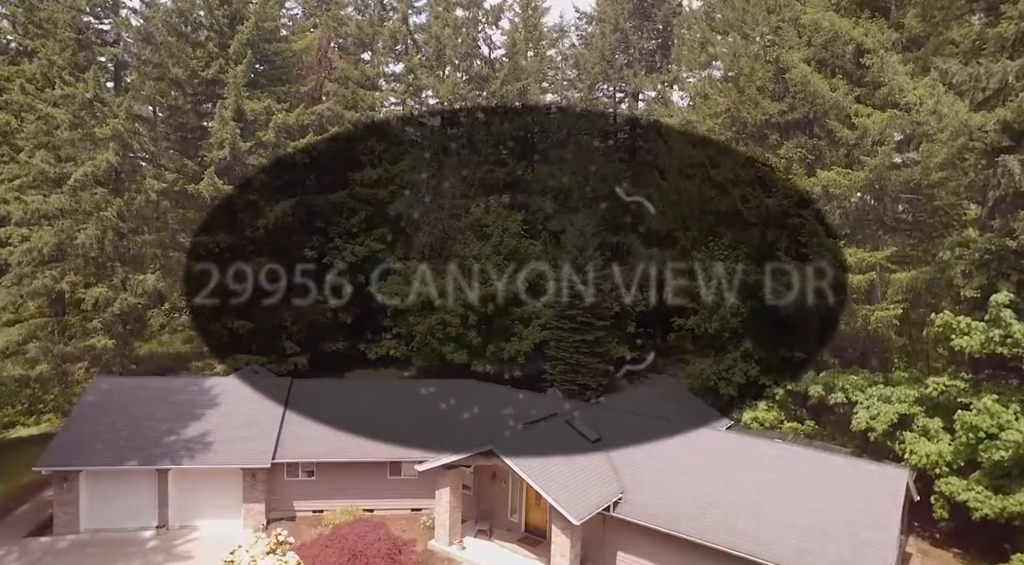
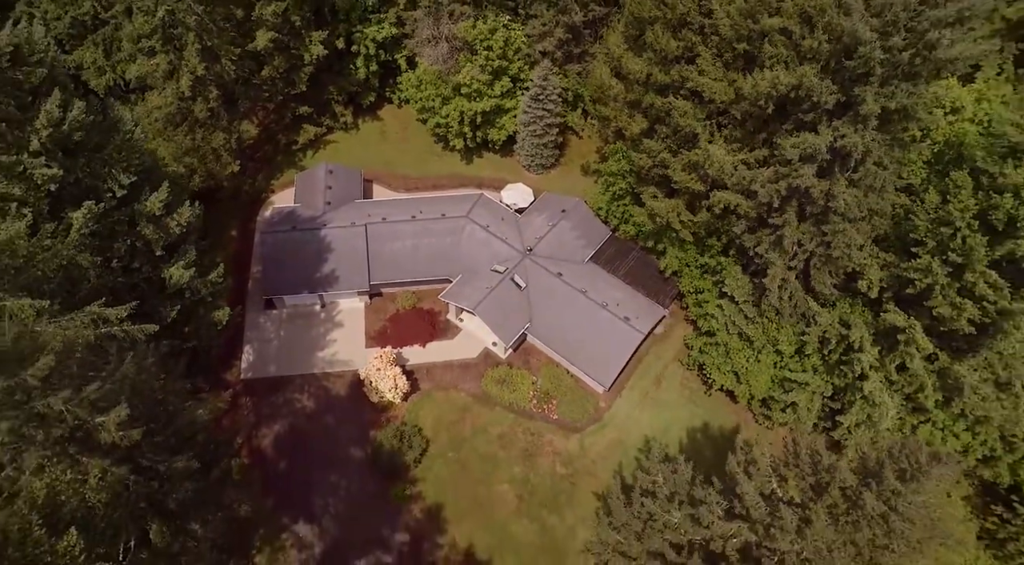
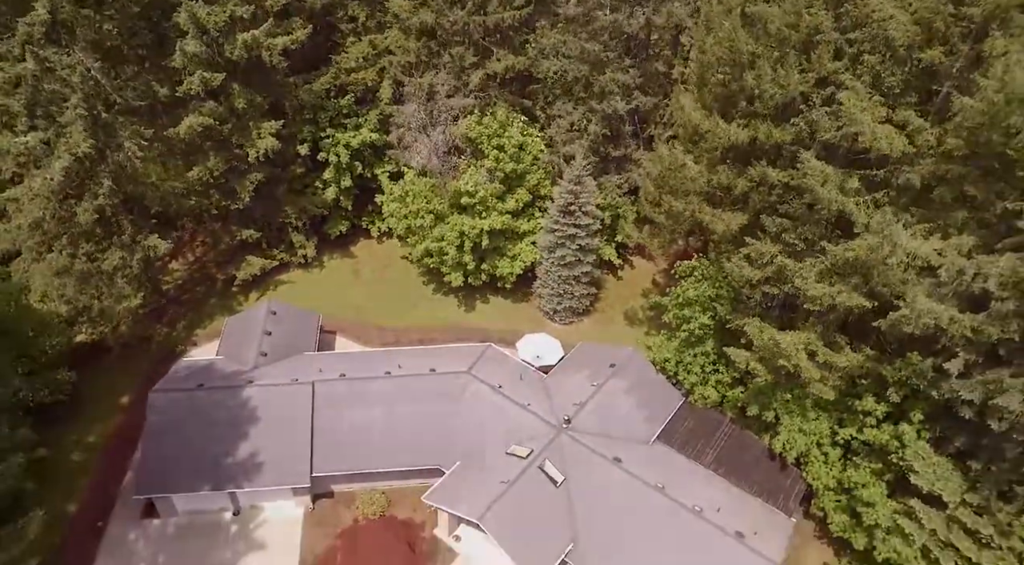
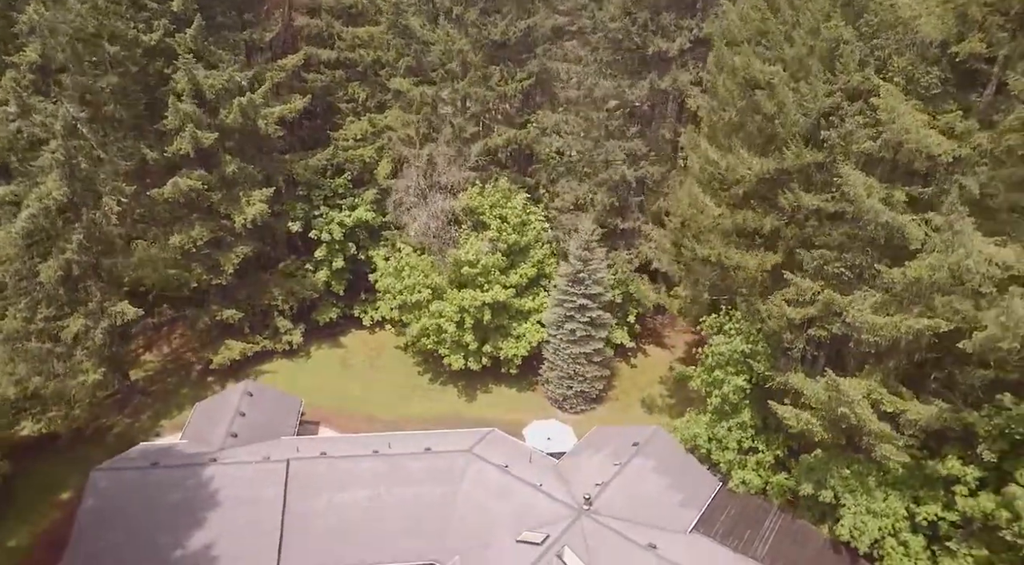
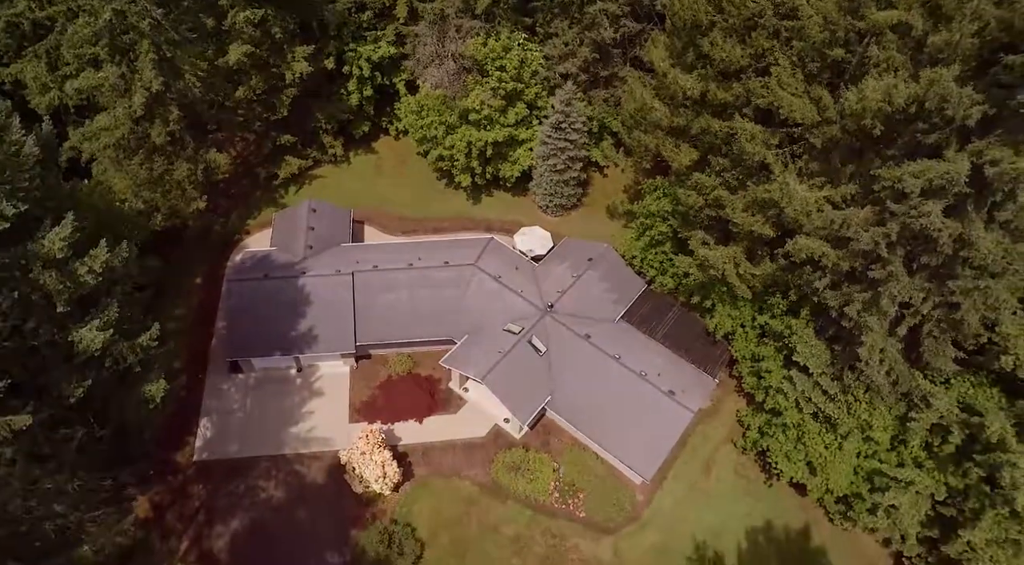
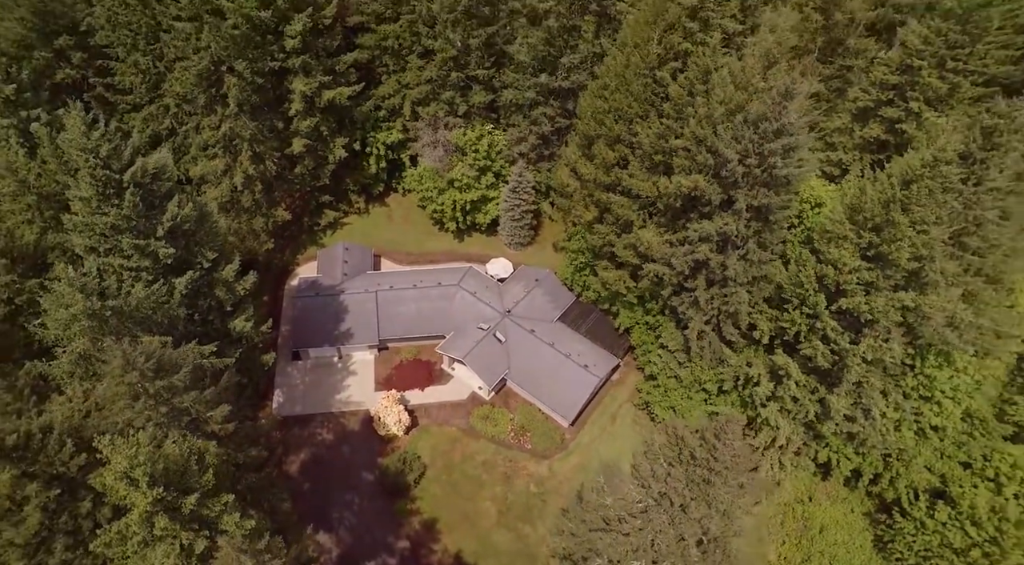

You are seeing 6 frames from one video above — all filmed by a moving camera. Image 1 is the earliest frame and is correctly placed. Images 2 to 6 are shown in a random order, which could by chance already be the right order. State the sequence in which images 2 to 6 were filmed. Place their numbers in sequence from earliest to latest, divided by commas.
4, 3, 5, 2, 6
